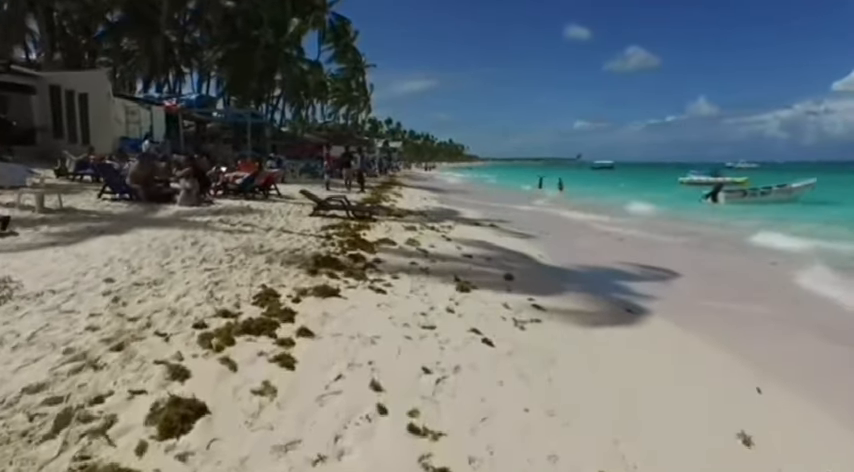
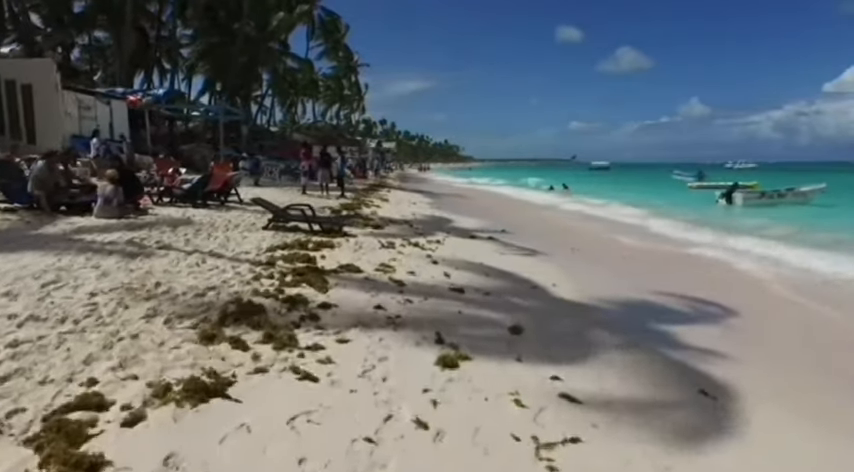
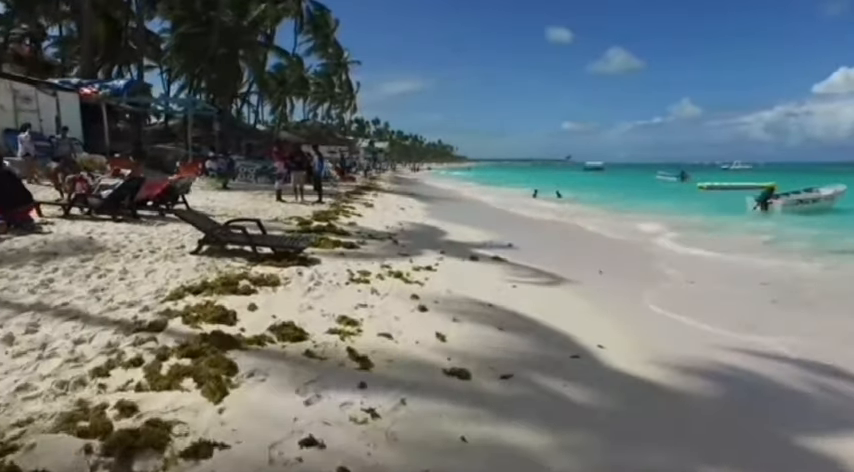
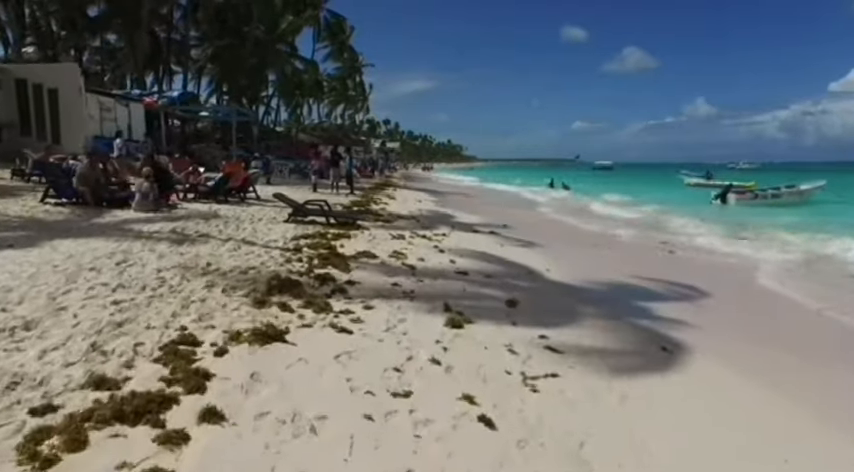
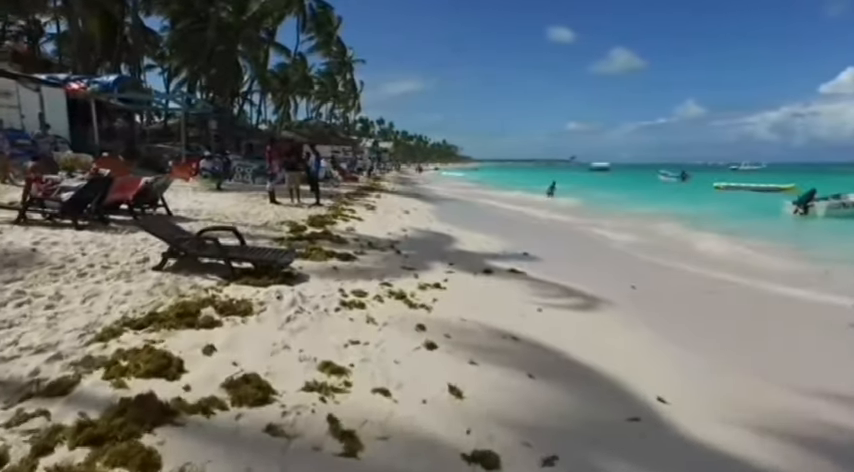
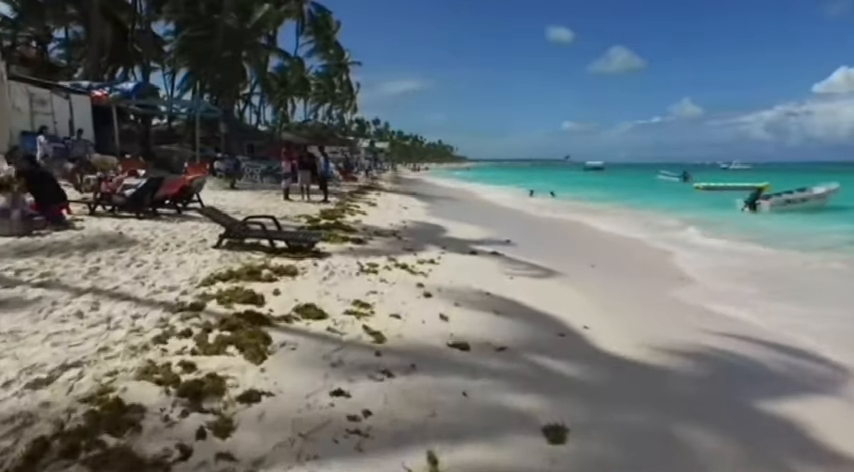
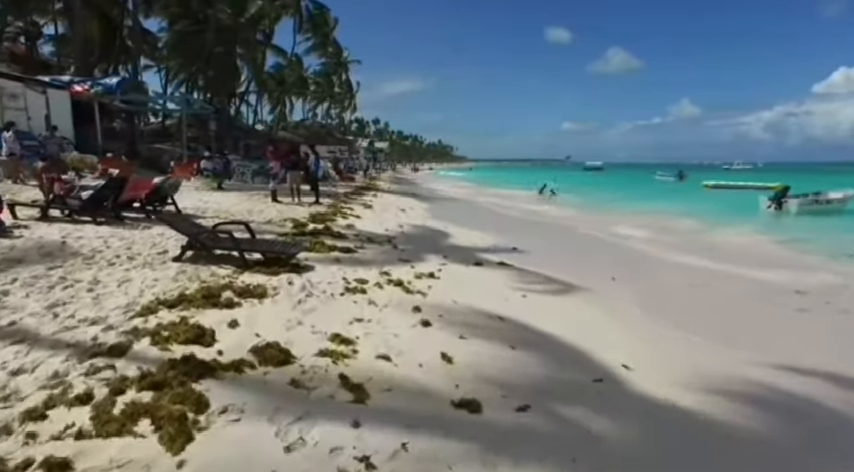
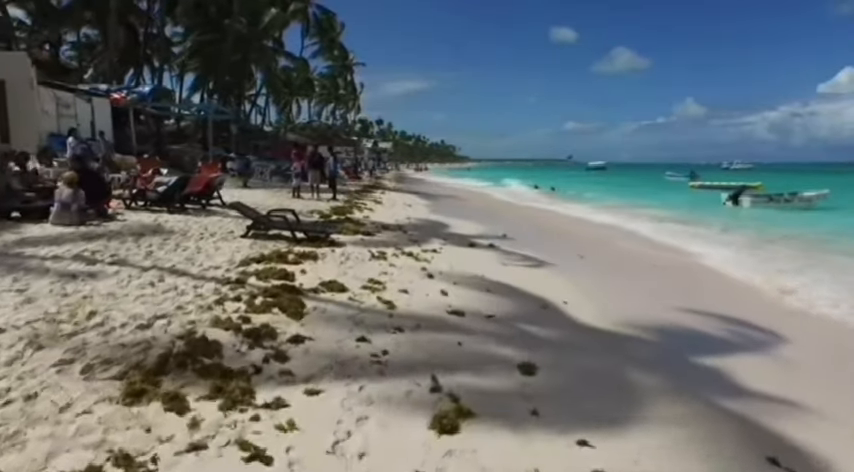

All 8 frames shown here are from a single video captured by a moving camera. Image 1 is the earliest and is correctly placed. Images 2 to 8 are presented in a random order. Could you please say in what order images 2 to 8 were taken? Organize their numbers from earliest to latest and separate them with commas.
4, 2, 8, 6, 3, 7, 5
